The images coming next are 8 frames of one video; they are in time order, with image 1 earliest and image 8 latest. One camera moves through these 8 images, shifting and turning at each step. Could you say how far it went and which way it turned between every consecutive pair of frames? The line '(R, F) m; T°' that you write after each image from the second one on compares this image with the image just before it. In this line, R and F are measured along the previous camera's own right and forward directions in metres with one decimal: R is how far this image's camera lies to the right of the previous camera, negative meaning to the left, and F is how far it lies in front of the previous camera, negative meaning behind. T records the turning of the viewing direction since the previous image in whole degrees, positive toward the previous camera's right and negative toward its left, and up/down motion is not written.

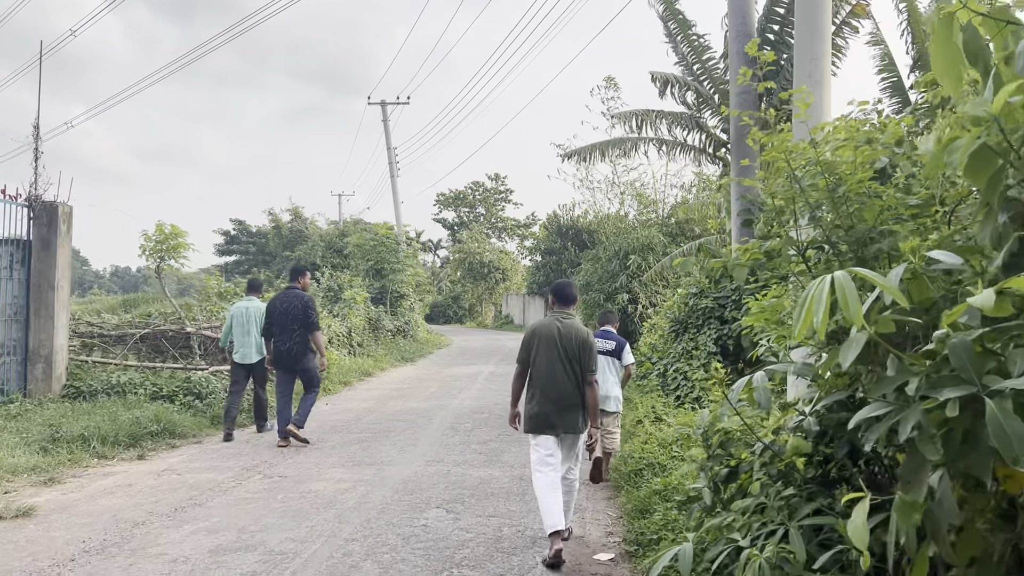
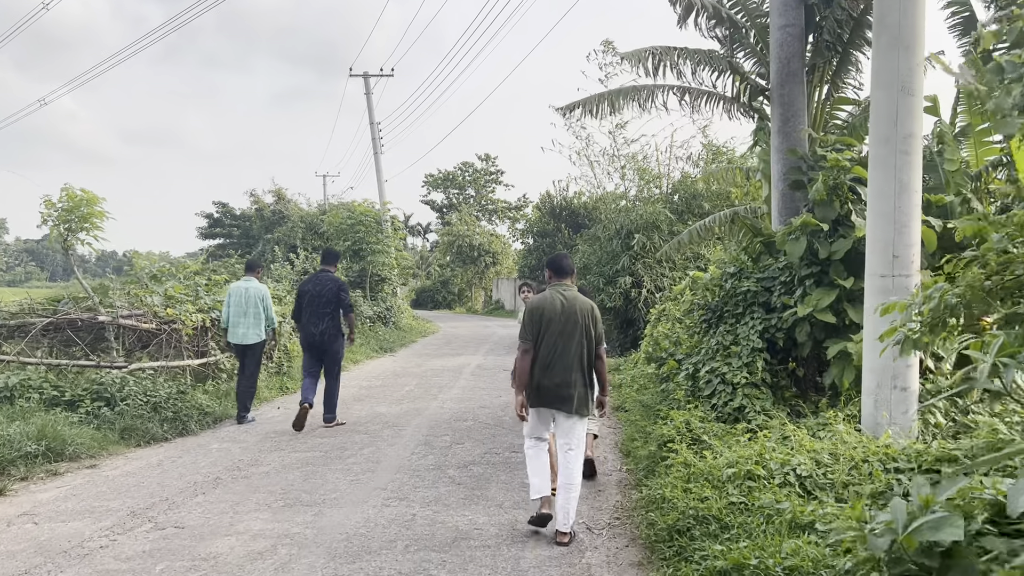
(0.0, +1.6) m; +1°
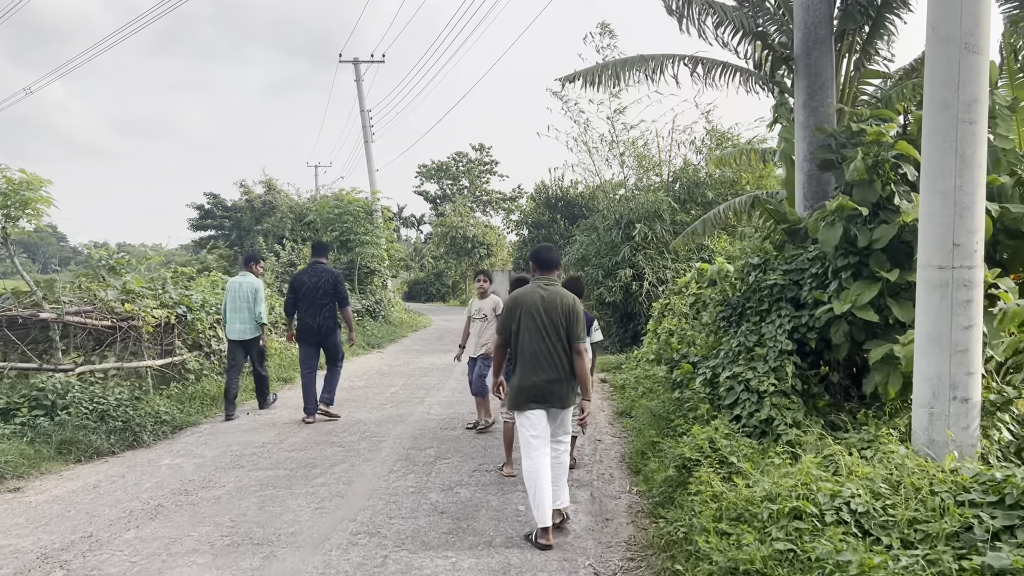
(0.0, +0.7) m; 0°
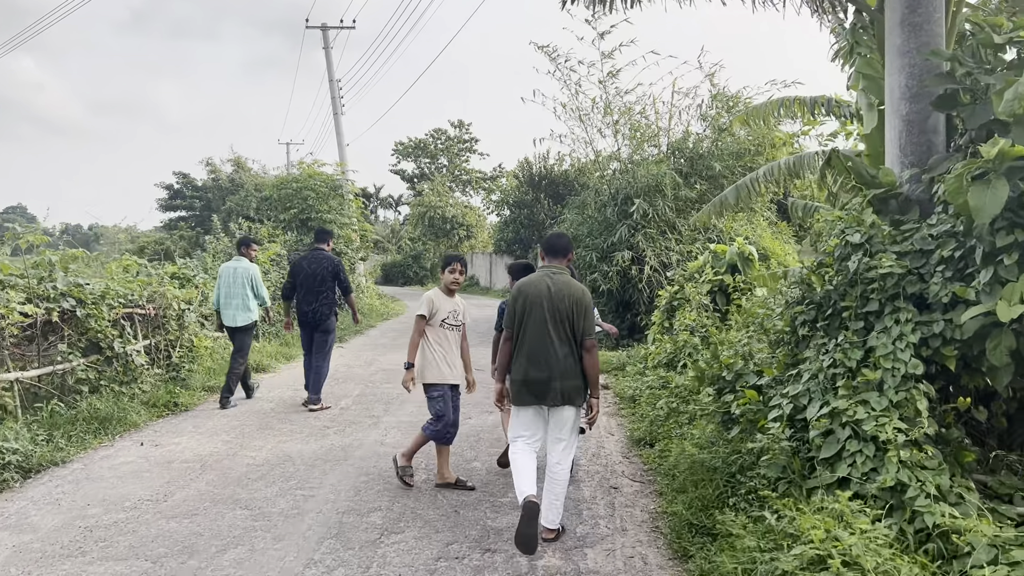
(0.0, +1.7) m; +1°
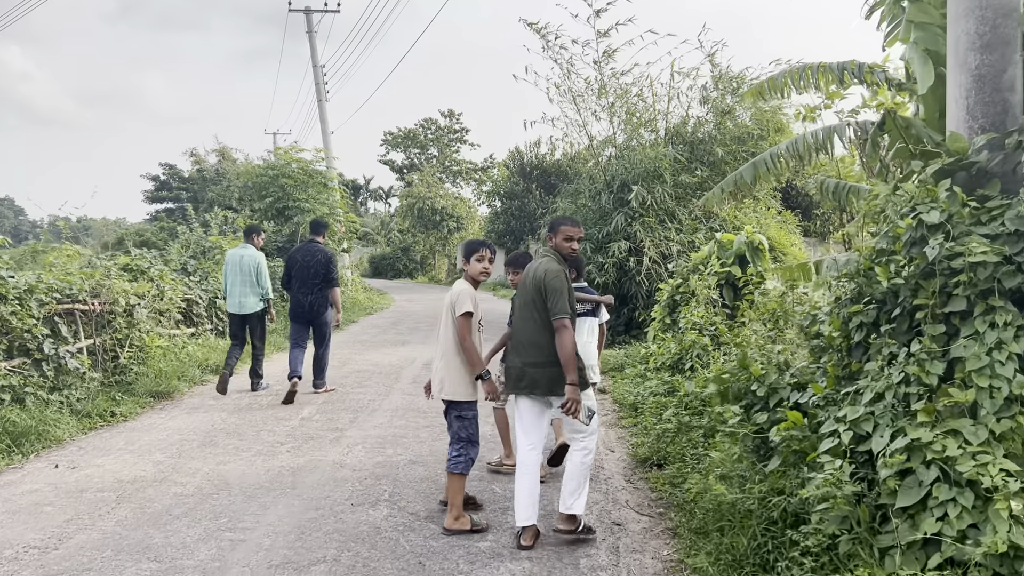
(+0.1, +0.8) m; +1°
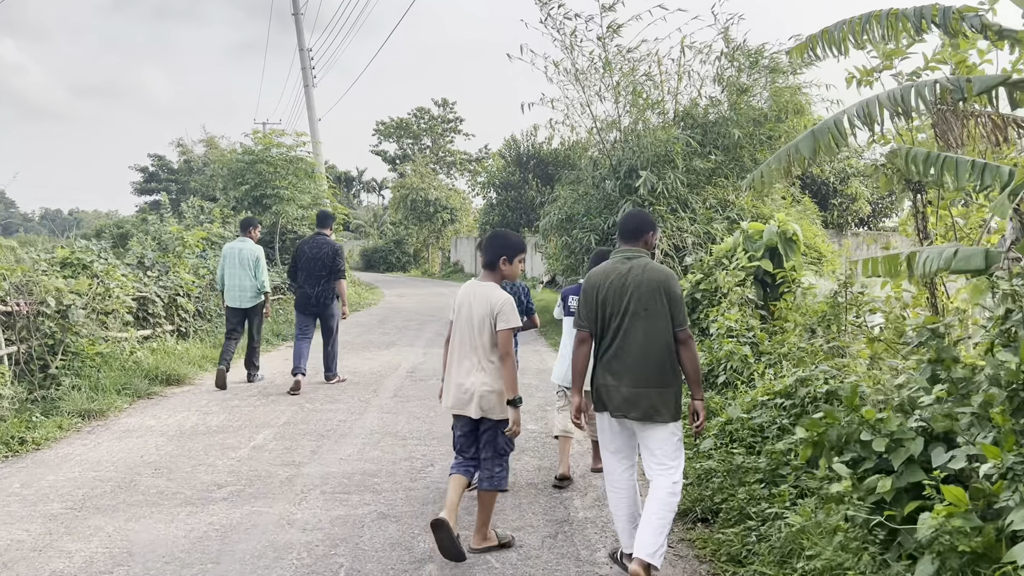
(0.0, +1.0) m; 0°
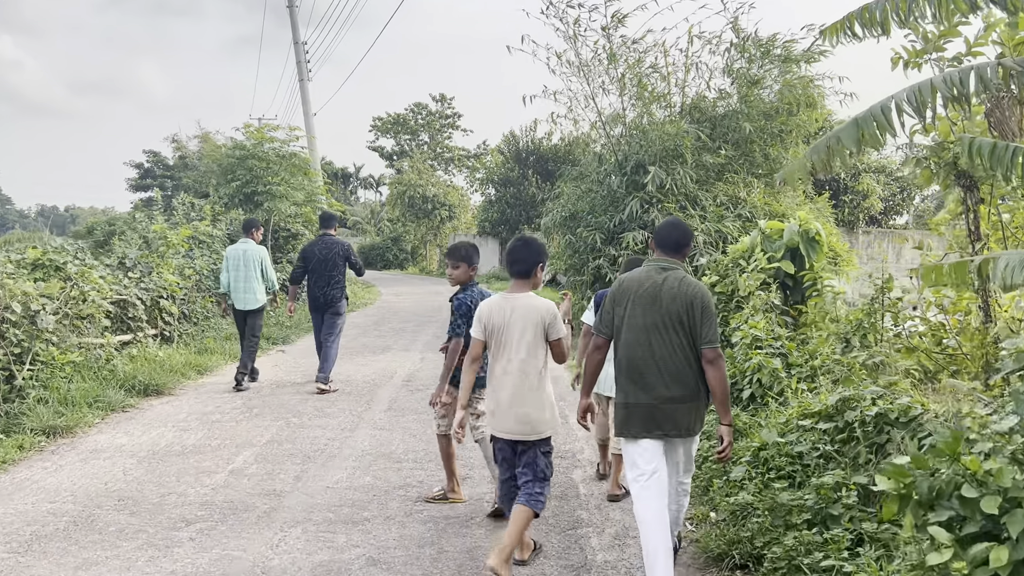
(0.0, +0.5) m; 0°
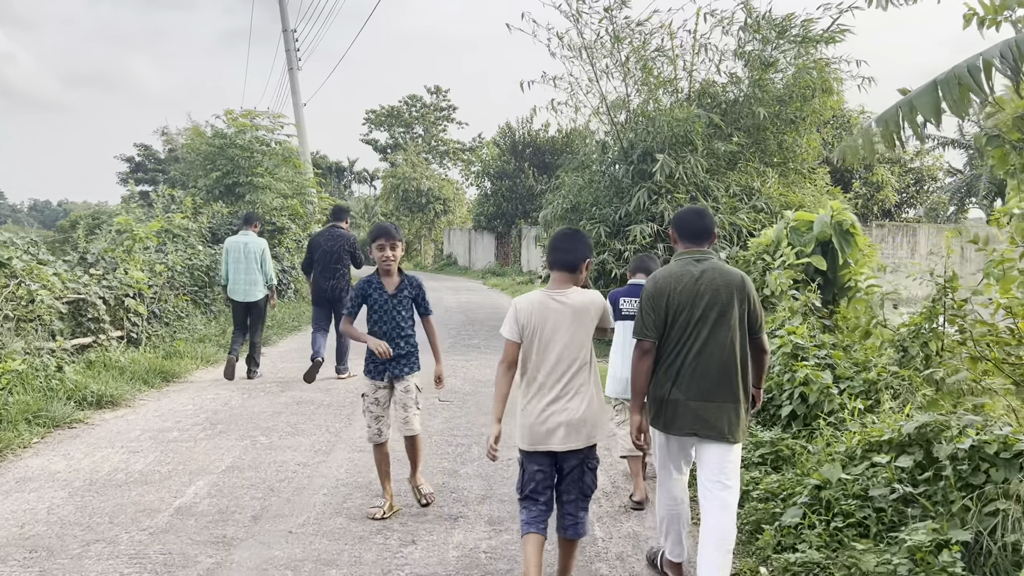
(0.0, +0.7) m; 0°
